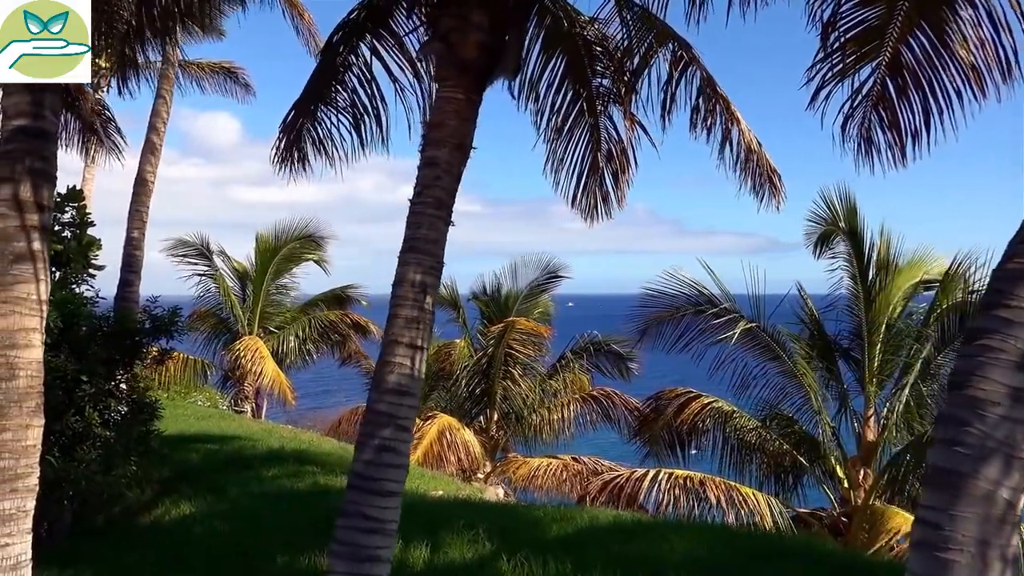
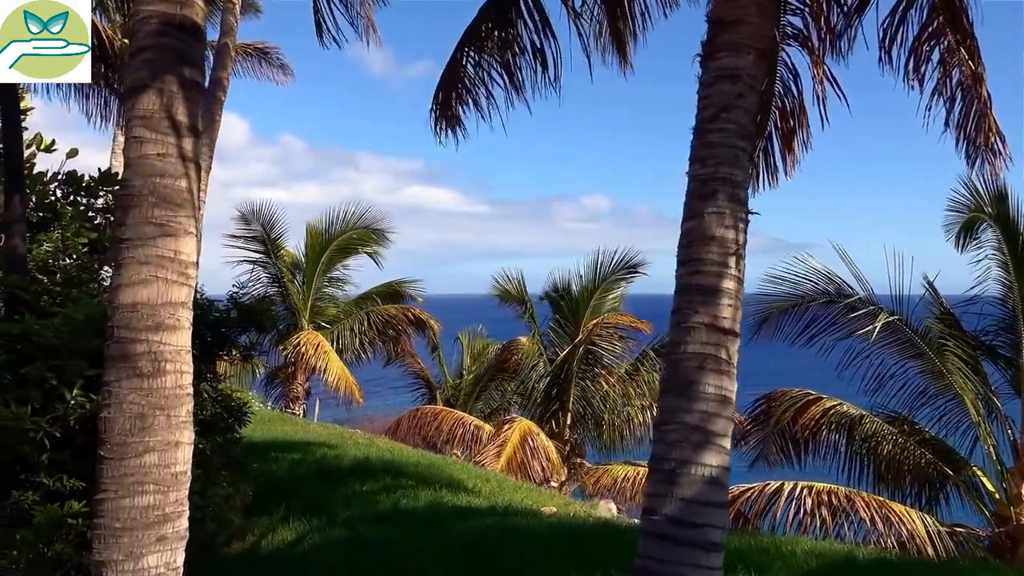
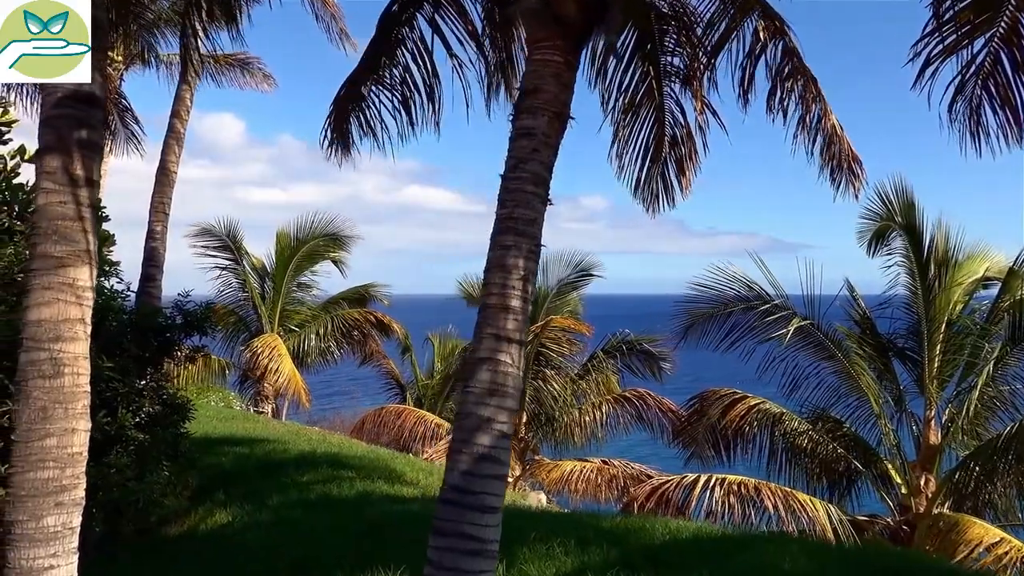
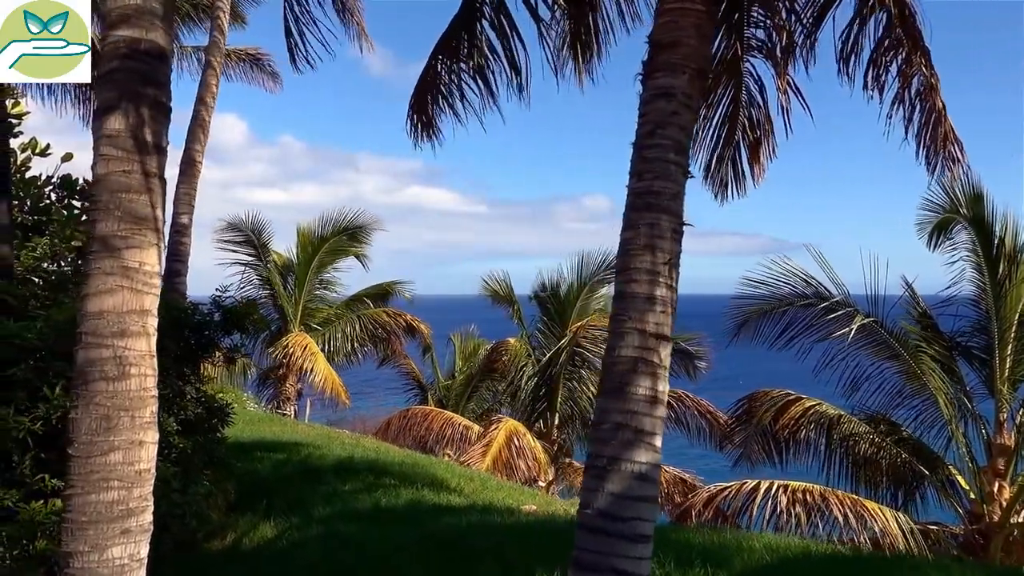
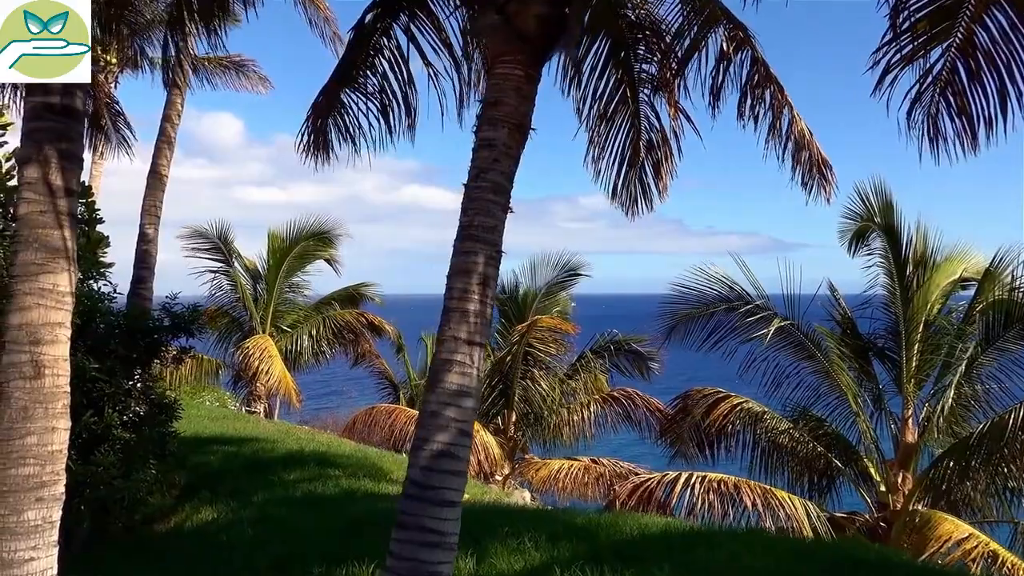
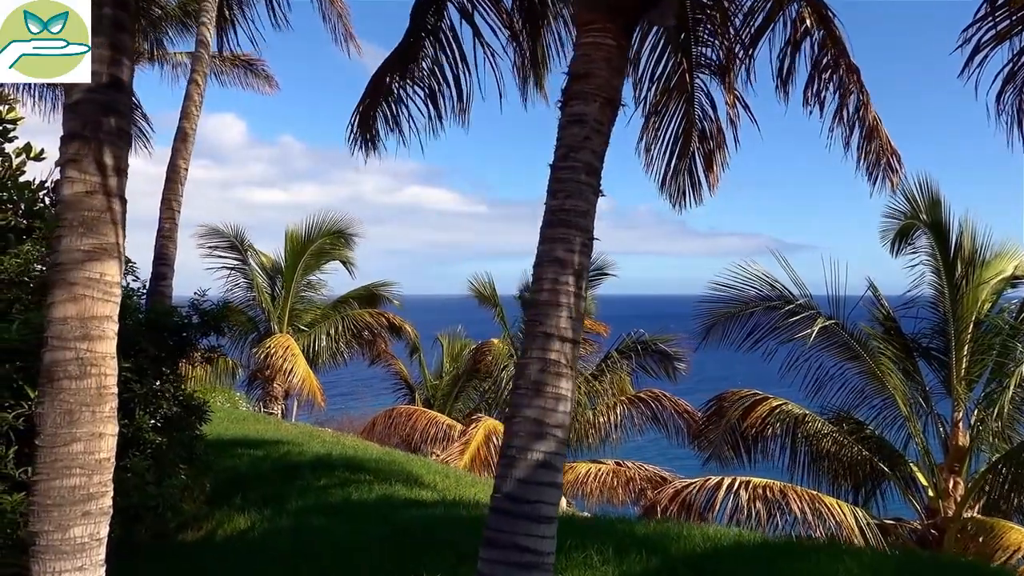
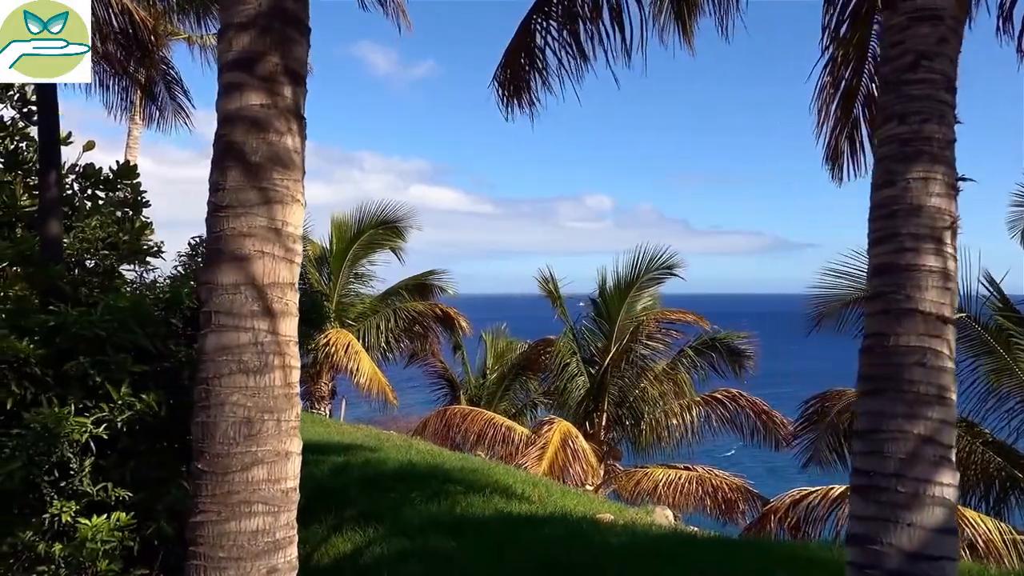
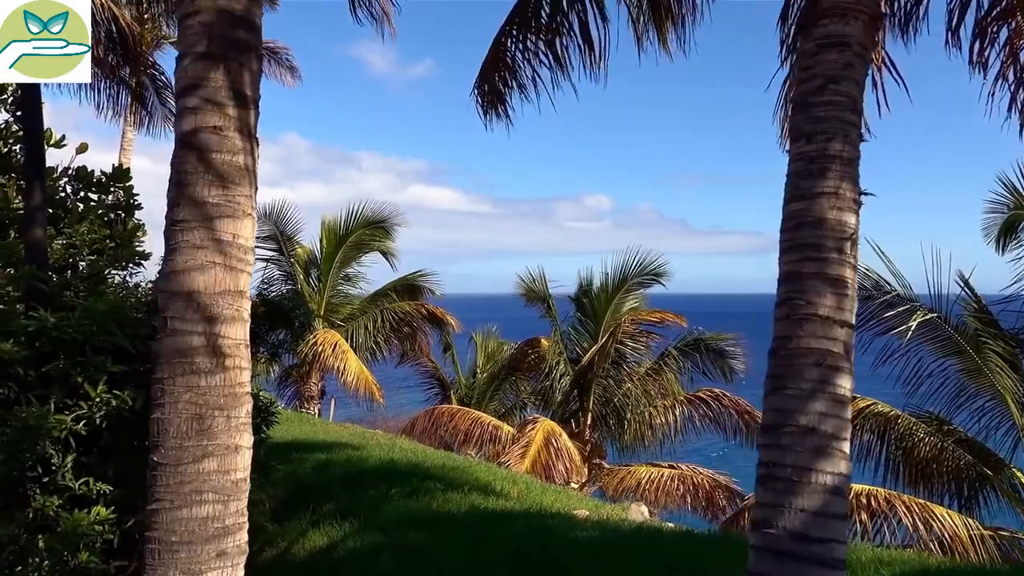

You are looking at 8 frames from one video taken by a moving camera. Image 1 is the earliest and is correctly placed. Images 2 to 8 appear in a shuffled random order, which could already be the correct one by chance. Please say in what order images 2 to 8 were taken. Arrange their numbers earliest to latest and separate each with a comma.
5, 3, 6, 4, 2, 8, 7
